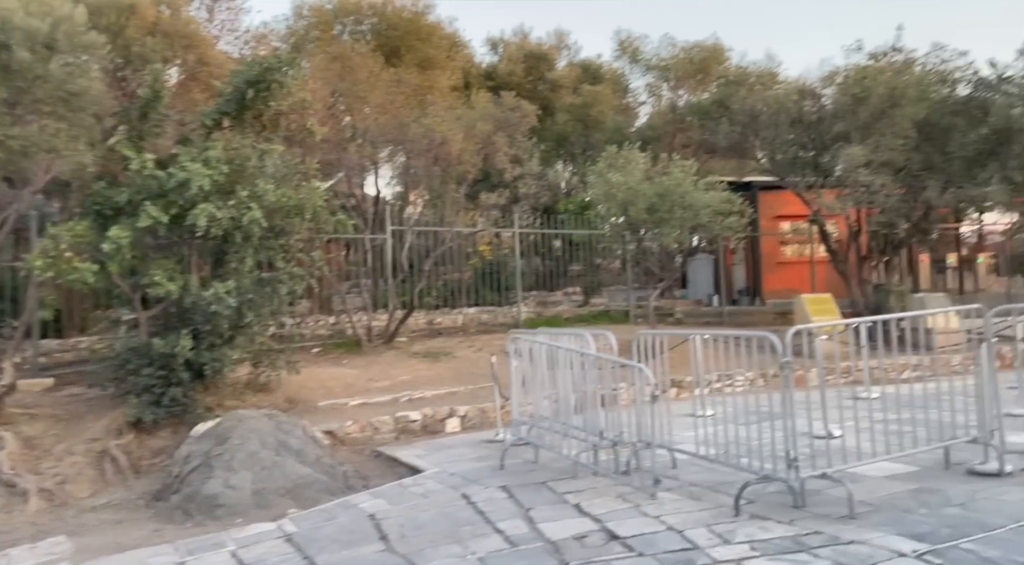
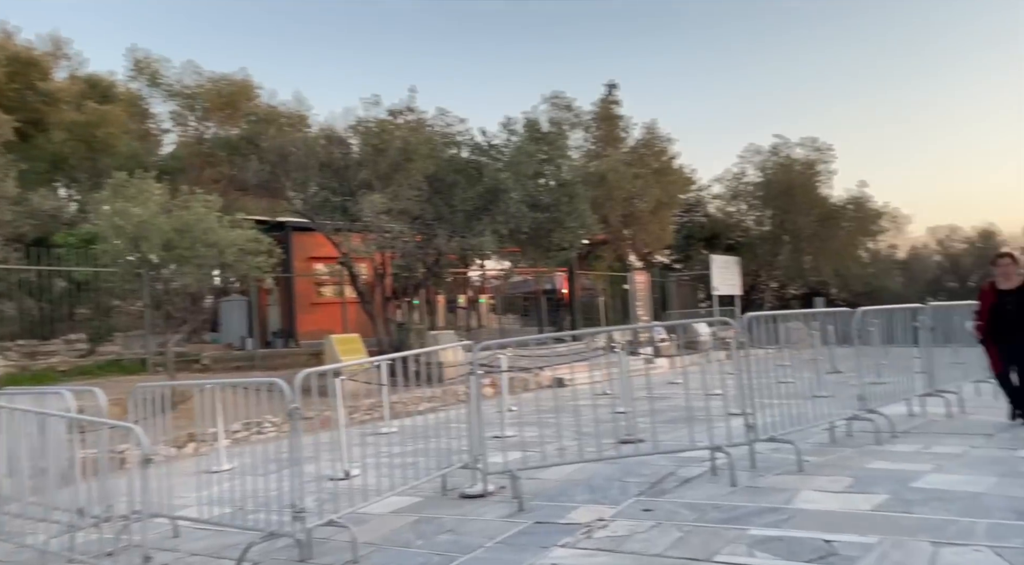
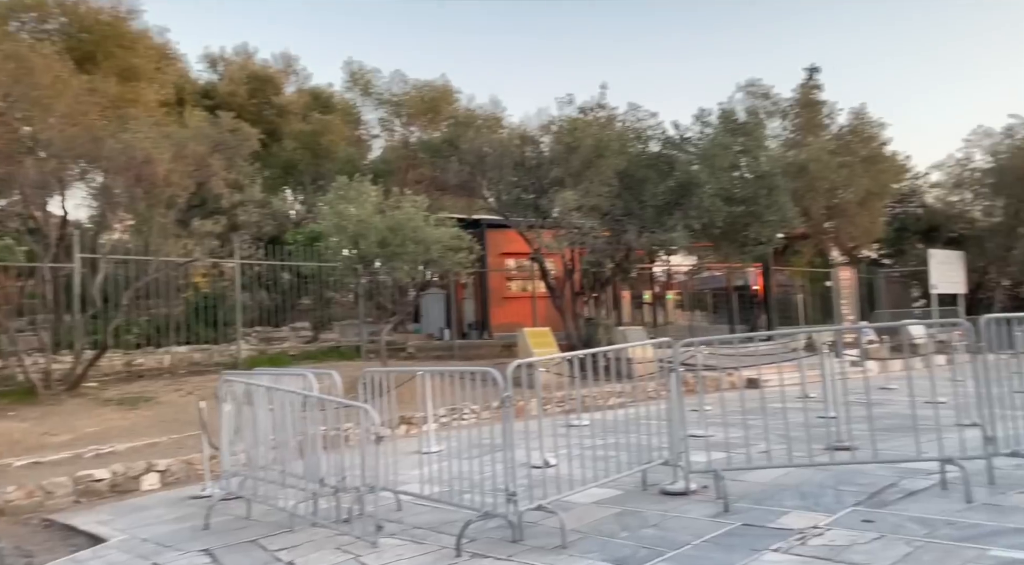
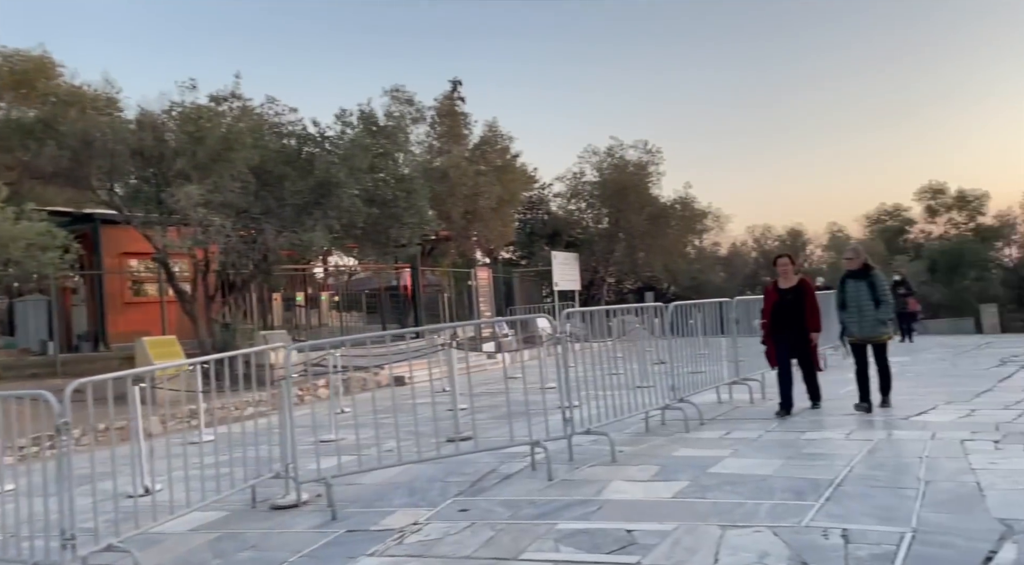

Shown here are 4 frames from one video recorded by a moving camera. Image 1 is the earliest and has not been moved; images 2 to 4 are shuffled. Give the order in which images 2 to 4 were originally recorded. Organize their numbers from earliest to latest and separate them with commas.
3, 2, 4
